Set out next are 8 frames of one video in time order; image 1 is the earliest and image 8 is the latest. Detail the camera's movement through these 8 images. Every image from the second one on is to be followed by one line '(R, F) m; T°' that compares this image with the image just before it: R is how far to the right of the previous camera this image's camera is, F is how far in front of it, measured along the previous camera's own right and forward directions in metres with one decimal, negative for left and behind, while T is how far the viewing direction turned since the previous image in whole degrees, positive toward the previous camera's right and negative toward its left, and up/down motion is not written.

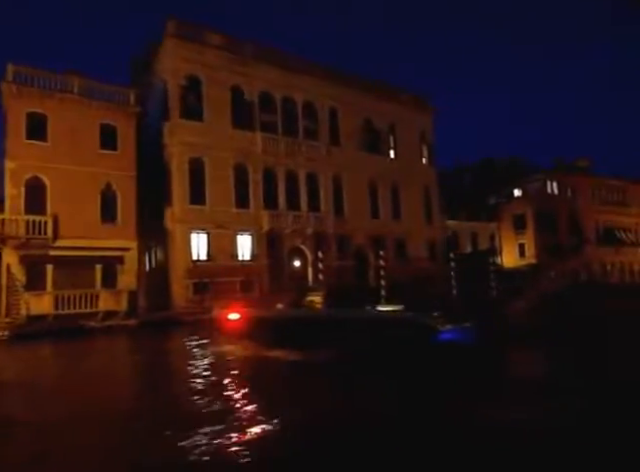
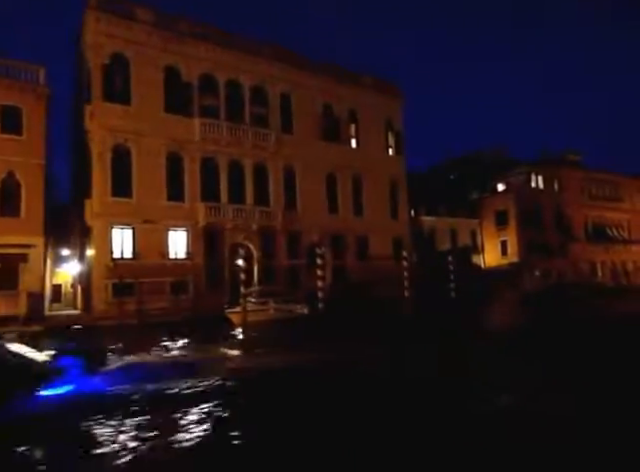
(+3.0, +2.8) m; 0°
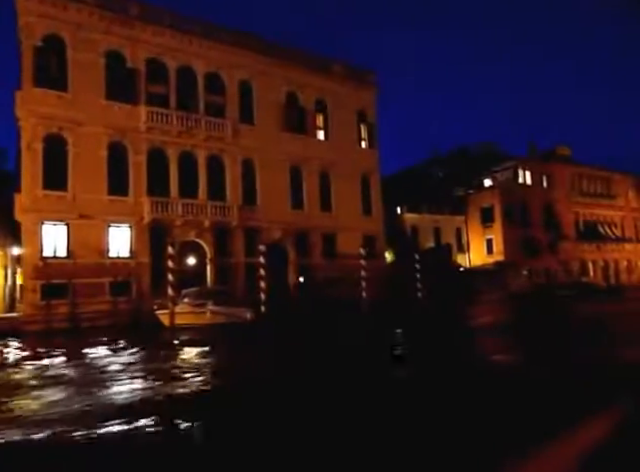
(+2.2, +2.0) m; 0°
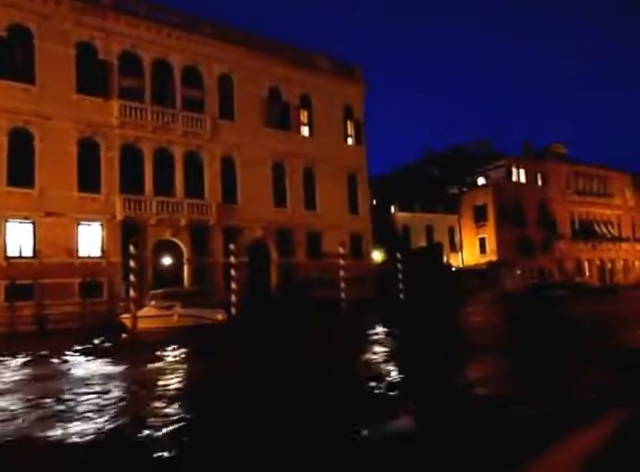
(+1.0, +0.9) m; 0°
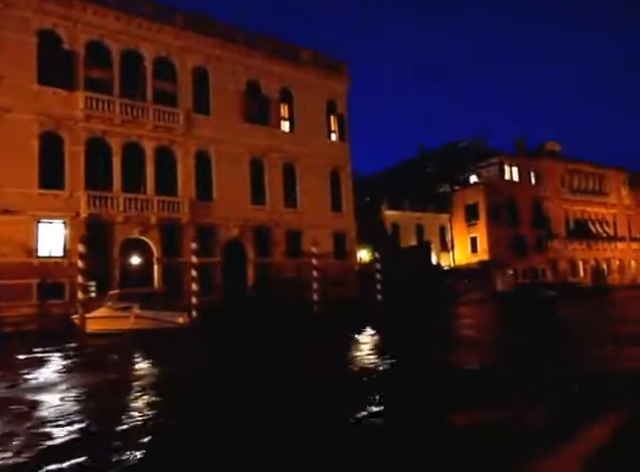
(+1.1, +1.1) m; 0°
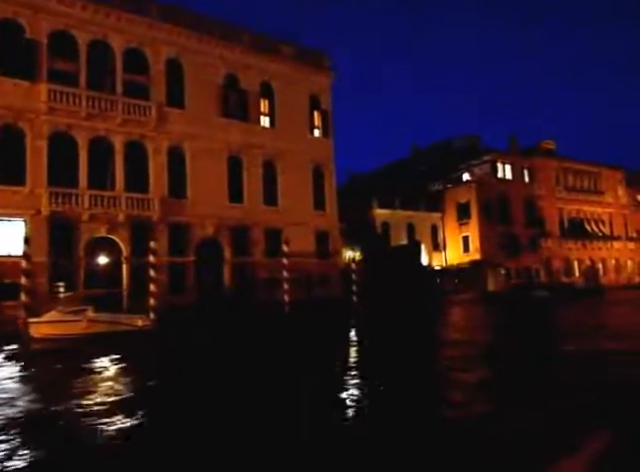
(+1.1, +1.1) m; 0°
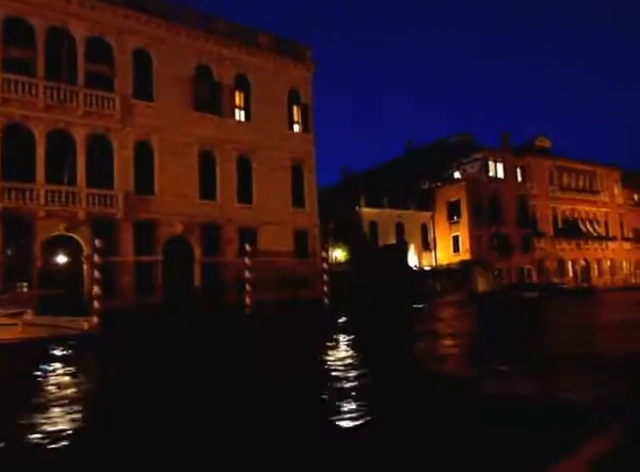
(+1.3, +1.2) m; 0°
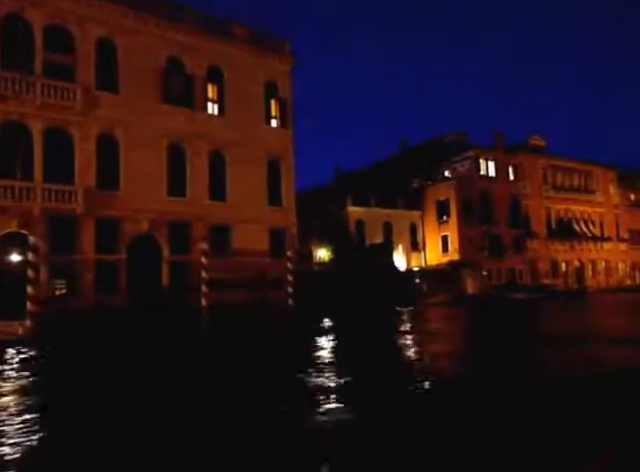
(+1.4, +1.1) m; 0°
